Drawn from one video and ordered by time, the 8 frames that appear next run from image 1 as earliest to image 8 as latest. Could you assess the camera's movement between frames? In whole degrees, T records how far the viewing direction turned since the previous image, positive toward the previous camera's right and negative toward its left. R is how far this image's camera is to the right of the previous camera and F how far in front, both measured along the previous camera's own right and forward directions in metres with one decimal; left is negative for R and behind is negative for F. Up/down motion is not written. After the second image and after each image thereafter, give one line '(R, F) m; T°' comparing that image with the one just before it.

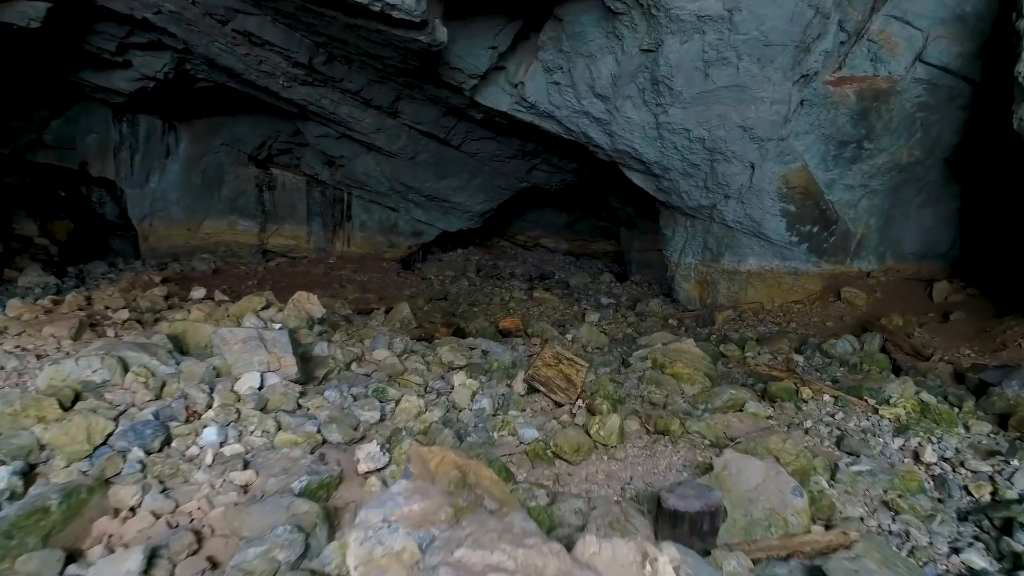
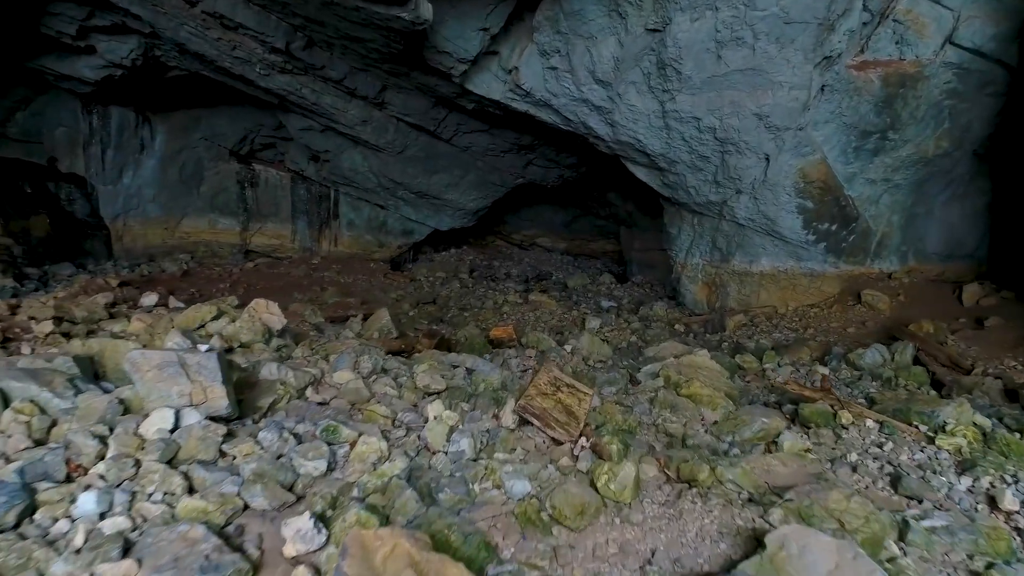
(0.0, +0.3) m; 0°
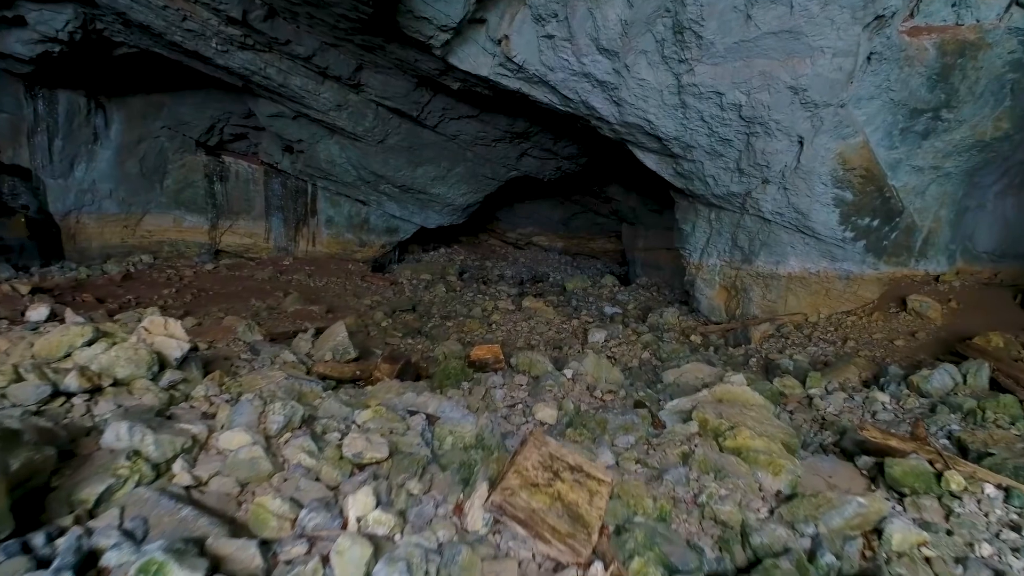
(0.0, +0.5) m; 0°
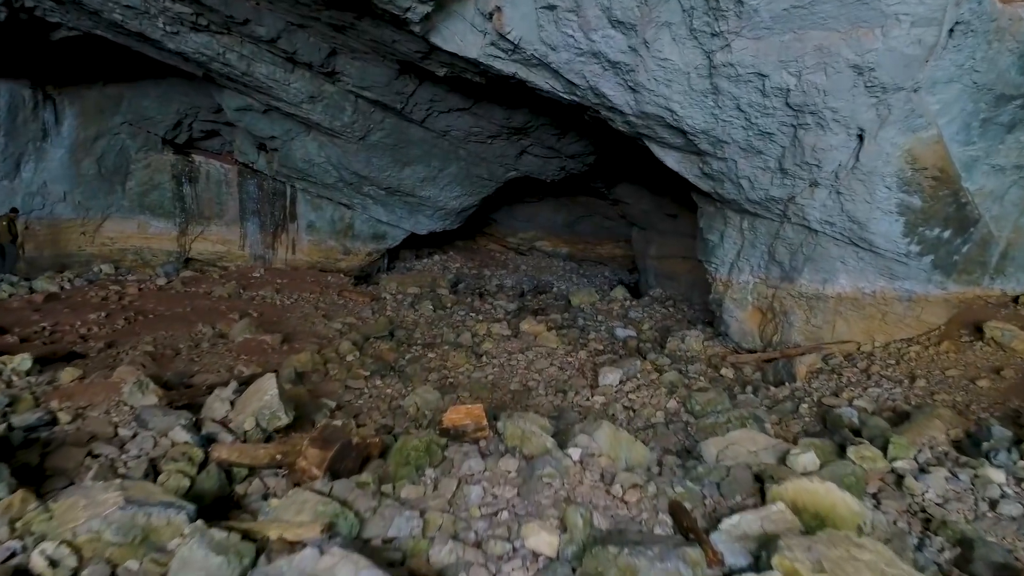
(0.0, +0.5) m; 0°
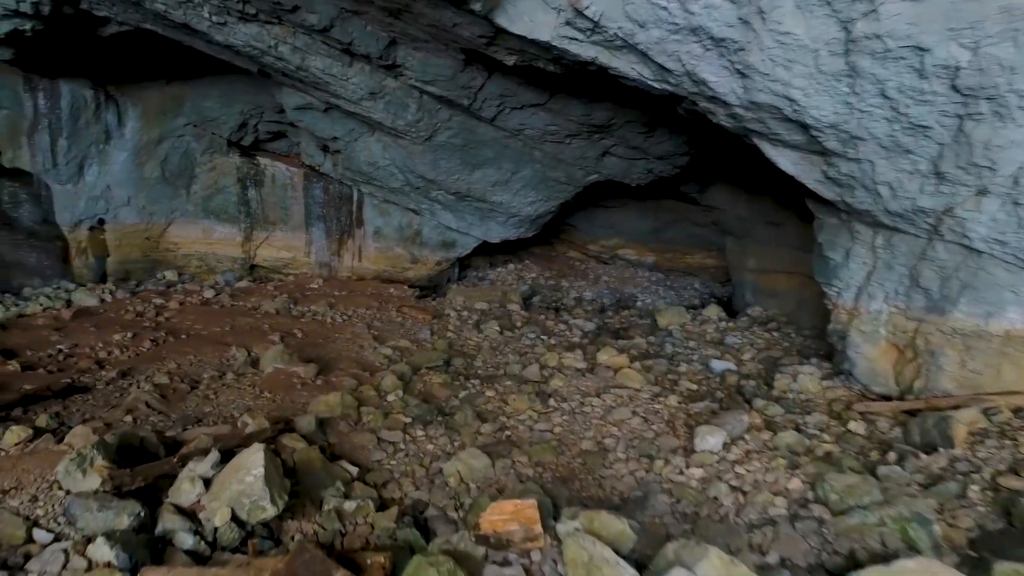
(0.0, +0.4) m; -7°
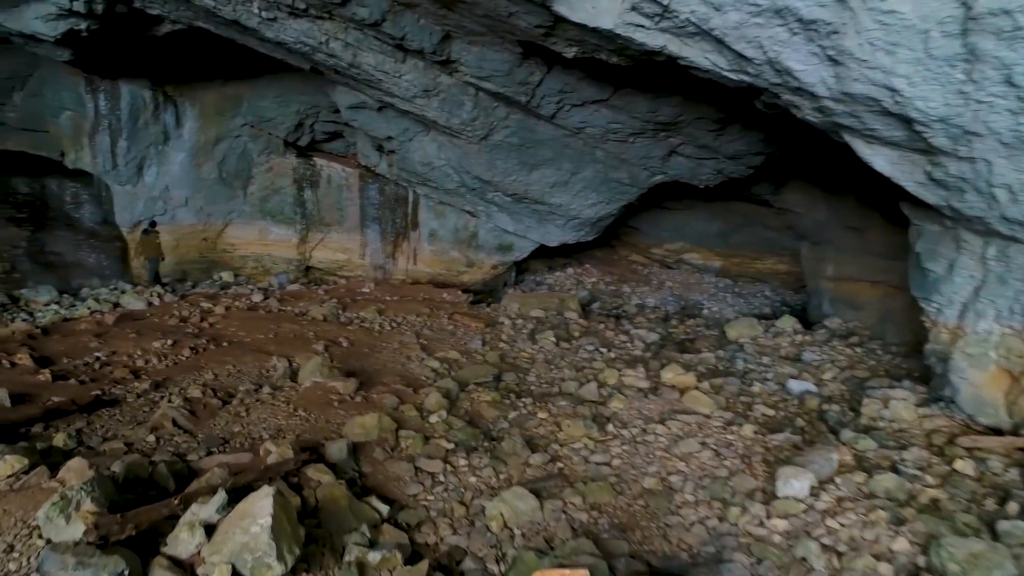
(0.0, +0.2) m; -5°
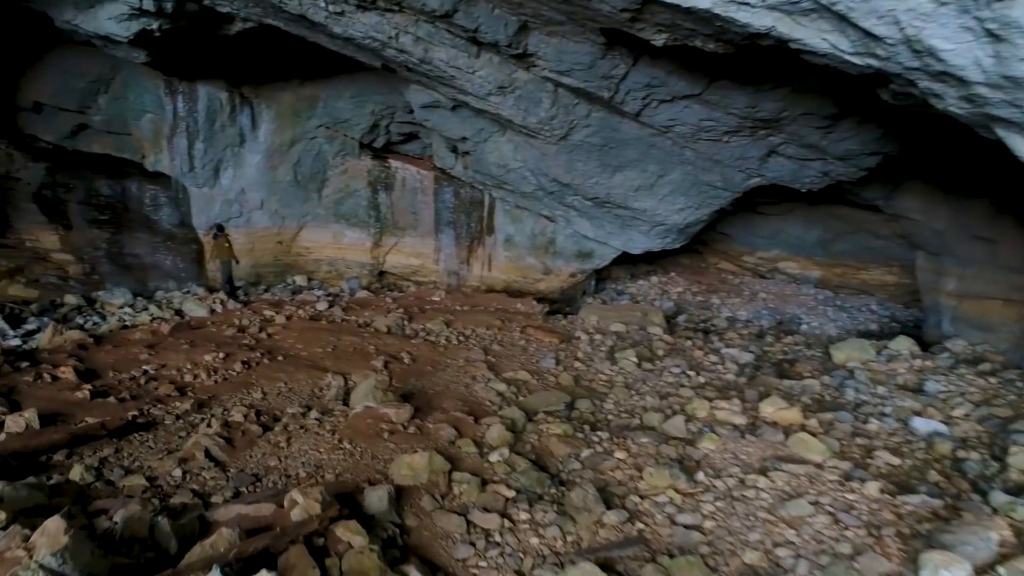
(0.0, +0.3) m; -6°
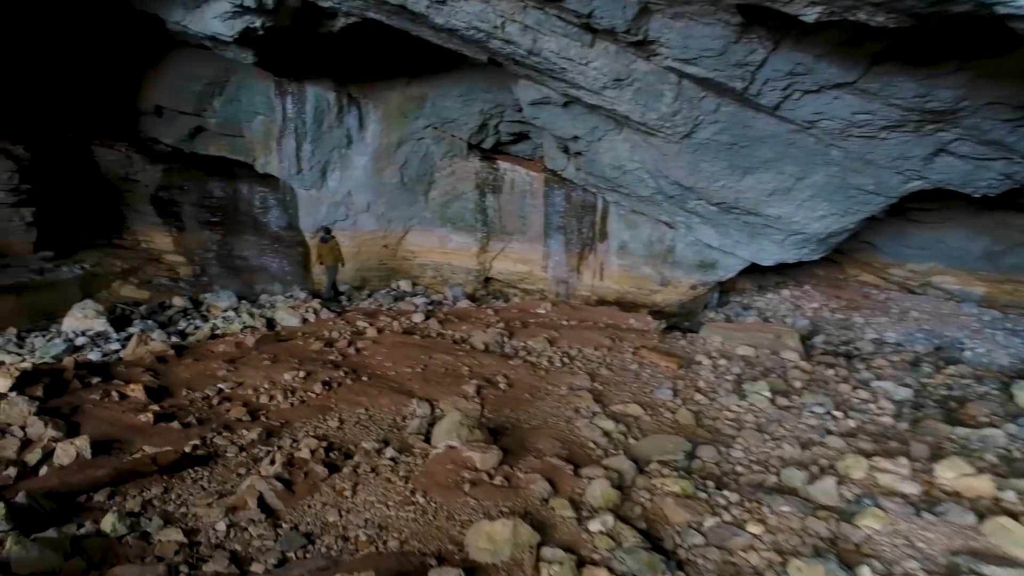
(0.0, +0.3) m; -9°
